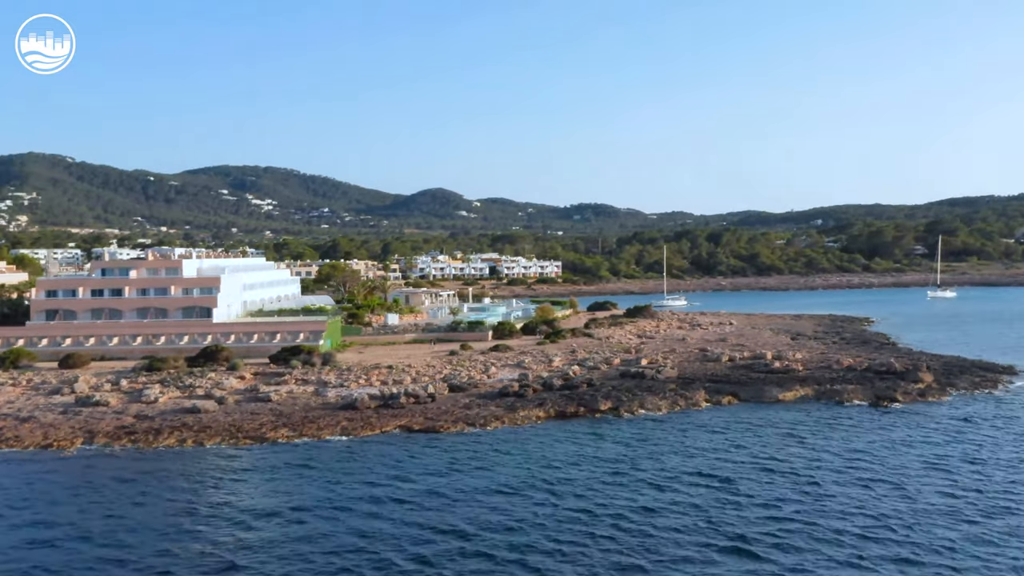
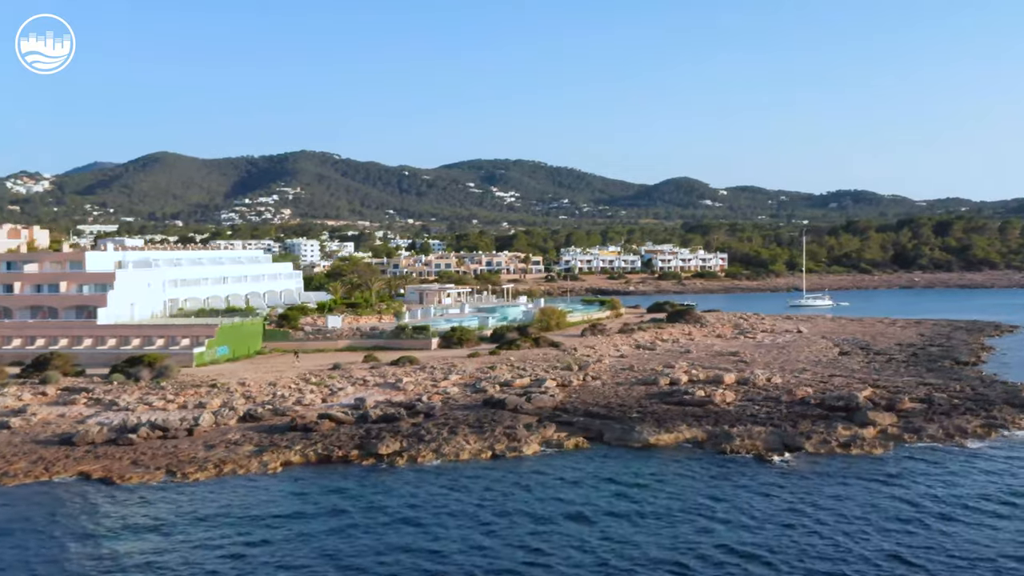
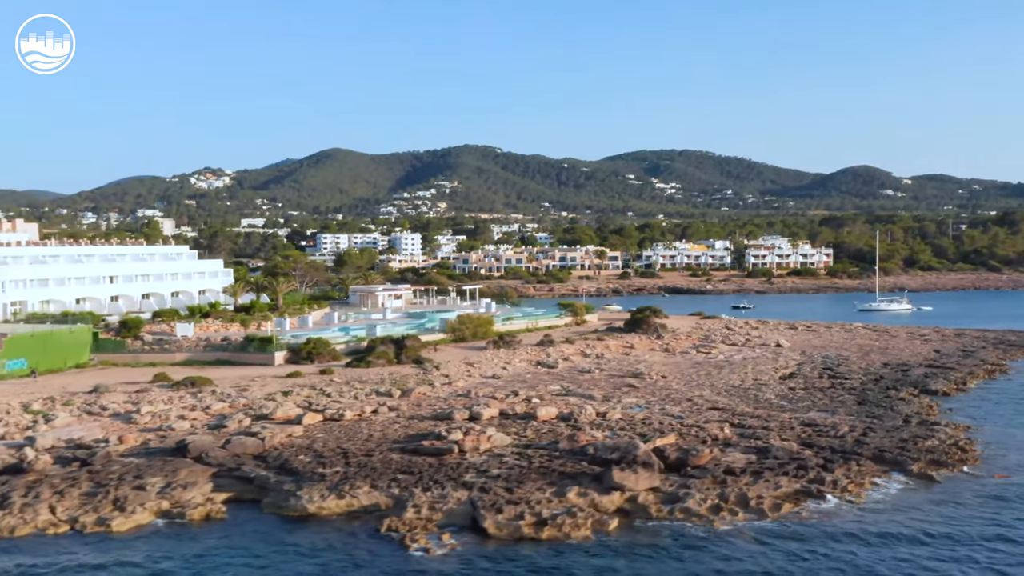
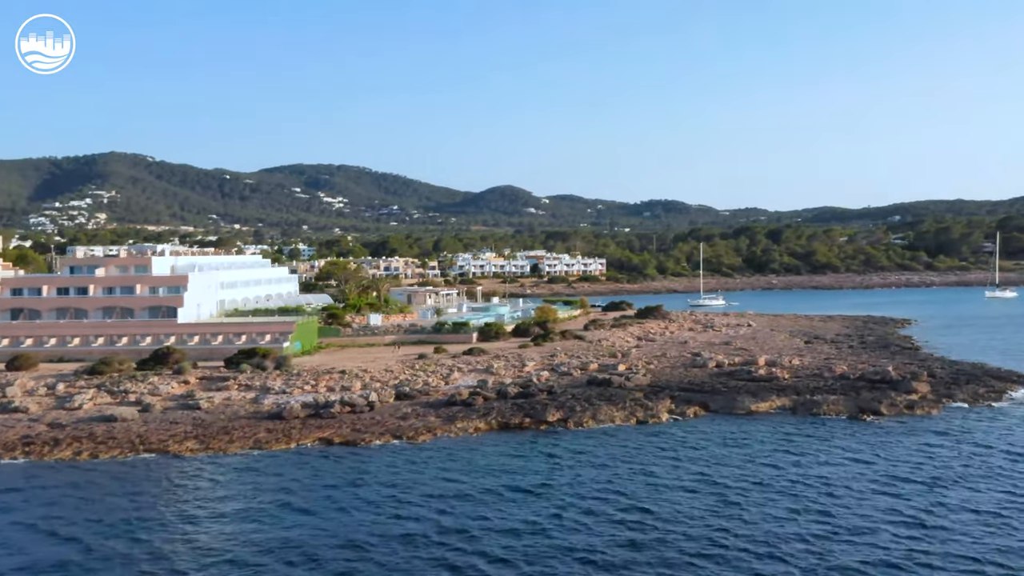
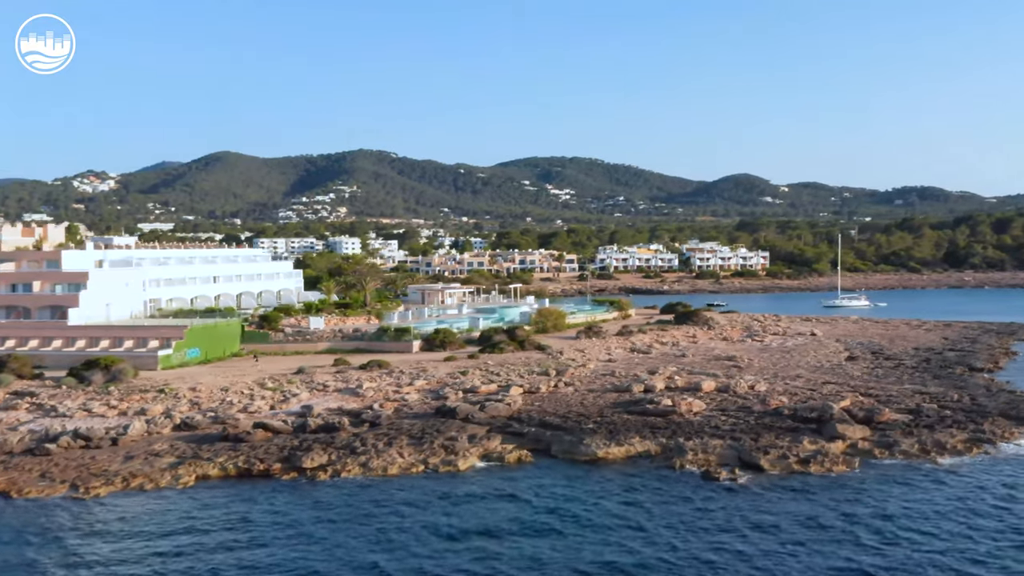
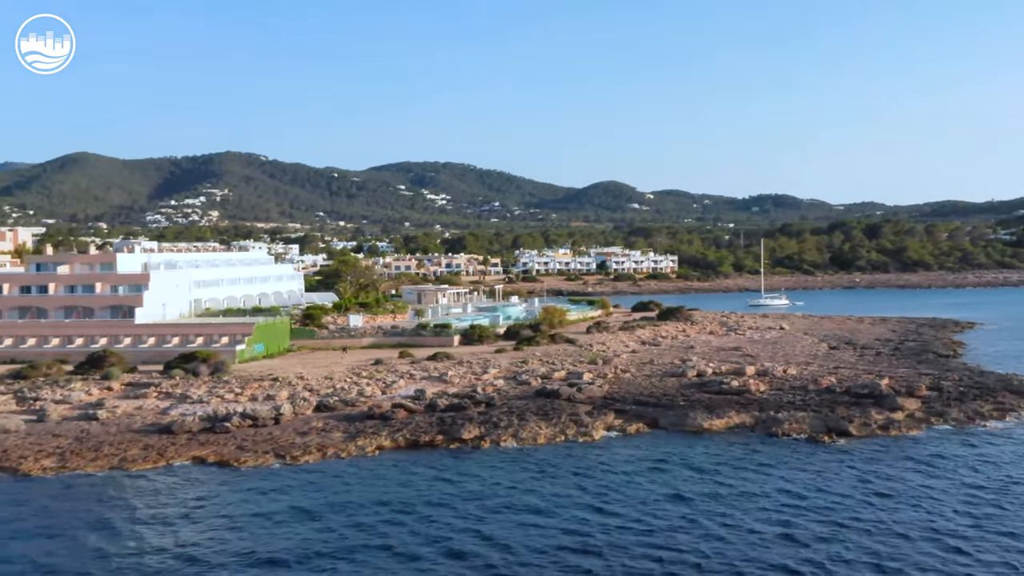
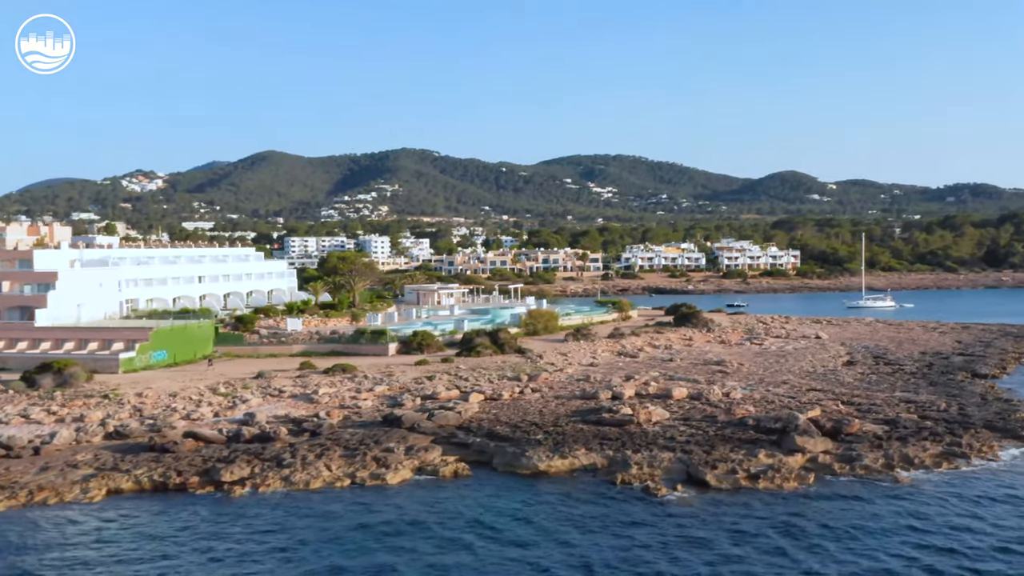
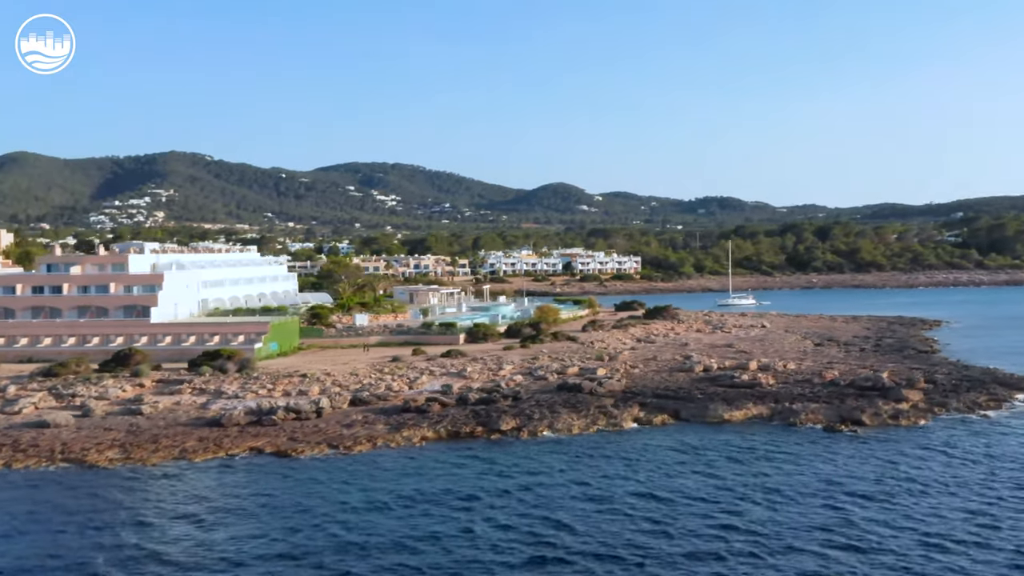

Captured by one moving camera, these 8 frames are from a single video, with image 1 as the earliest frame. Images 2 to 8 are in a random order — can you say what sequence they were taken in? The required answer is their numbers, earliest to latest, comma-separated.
4, 8, 6, 2, 5, 7, 3
